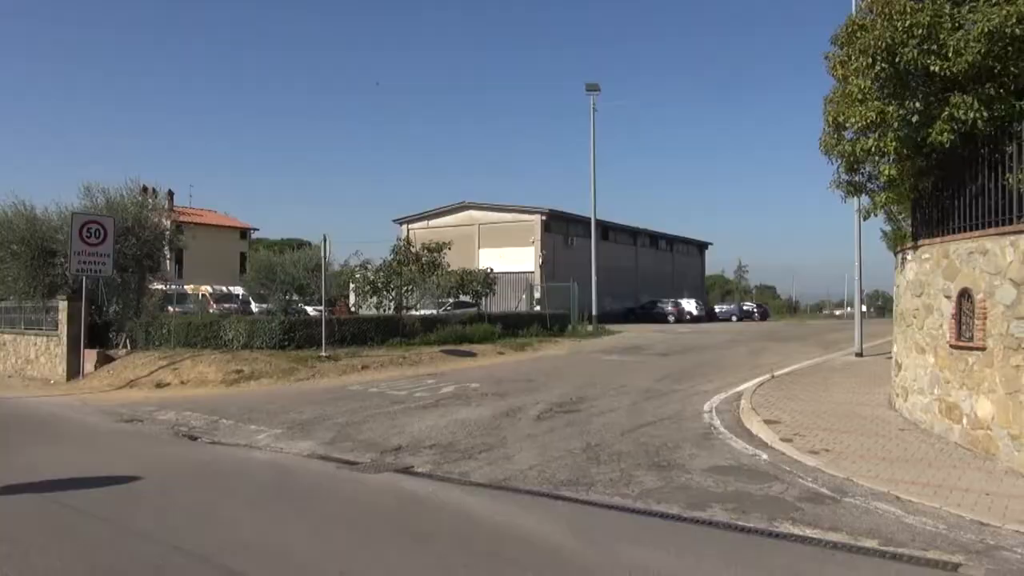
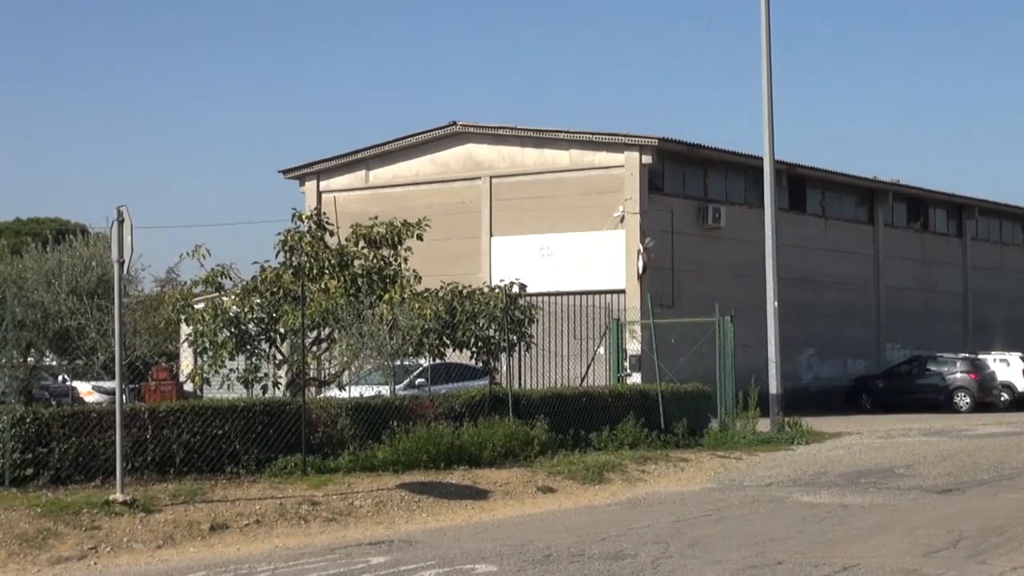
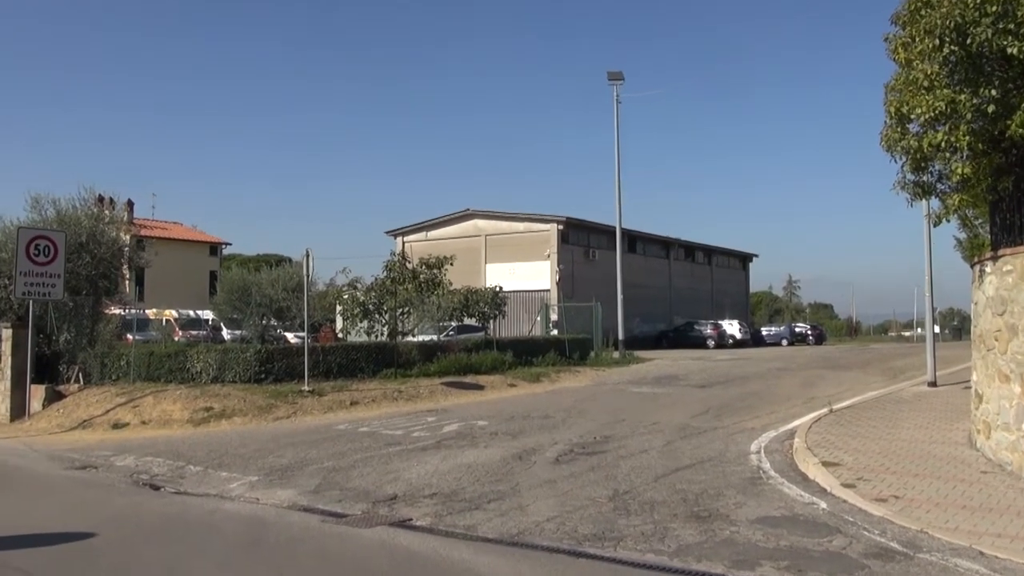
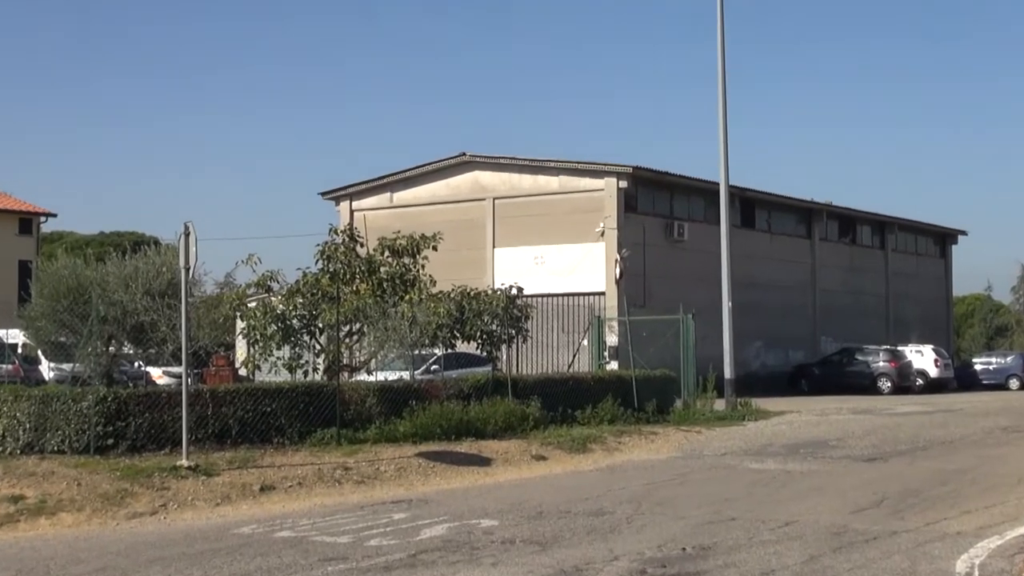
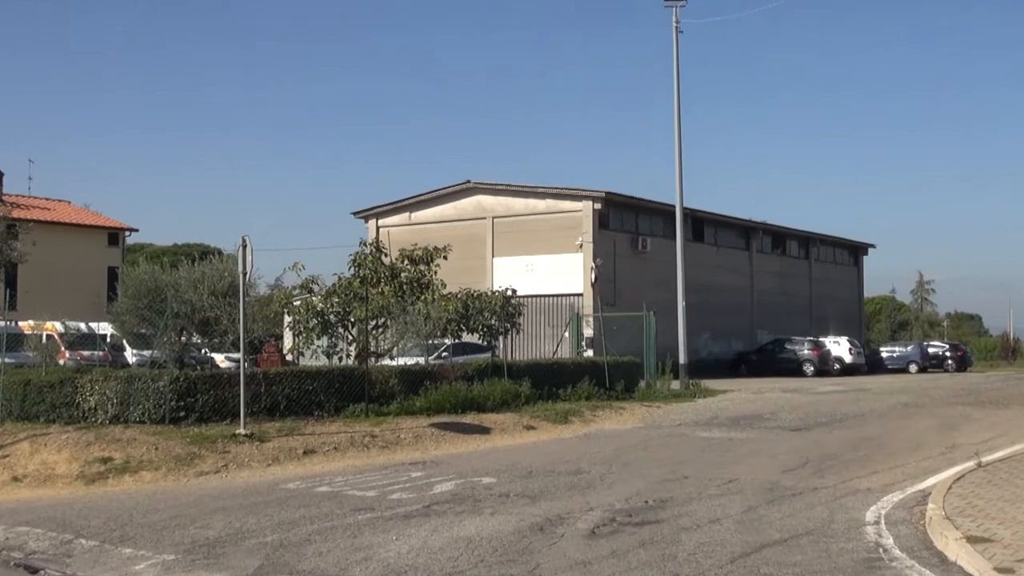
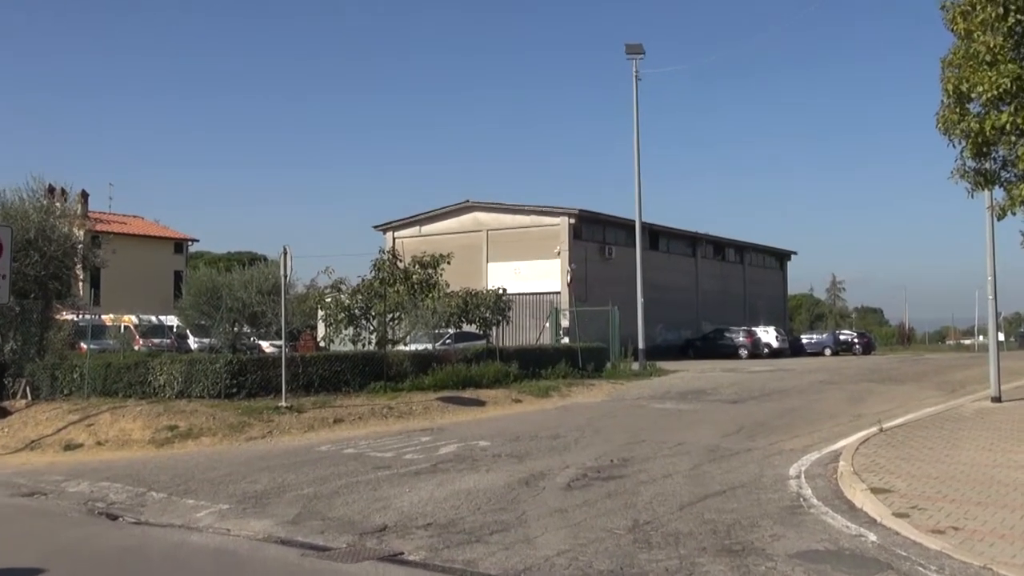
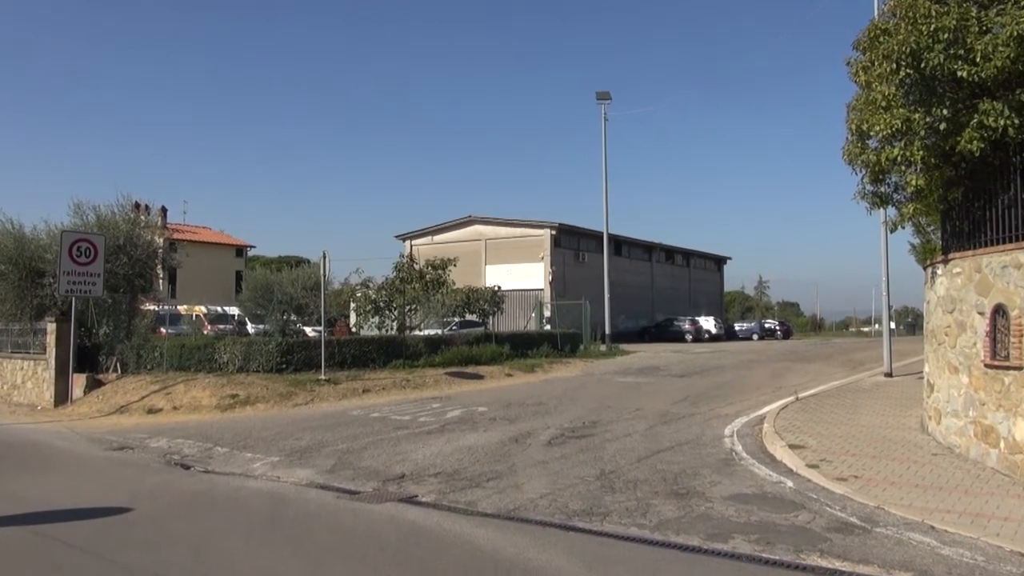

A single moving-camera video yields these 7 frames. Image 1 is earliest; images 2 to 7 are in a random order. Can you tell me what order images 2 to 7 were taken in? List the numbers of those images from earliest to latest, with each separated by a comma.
7, 3, 6, 5, 4, 2
